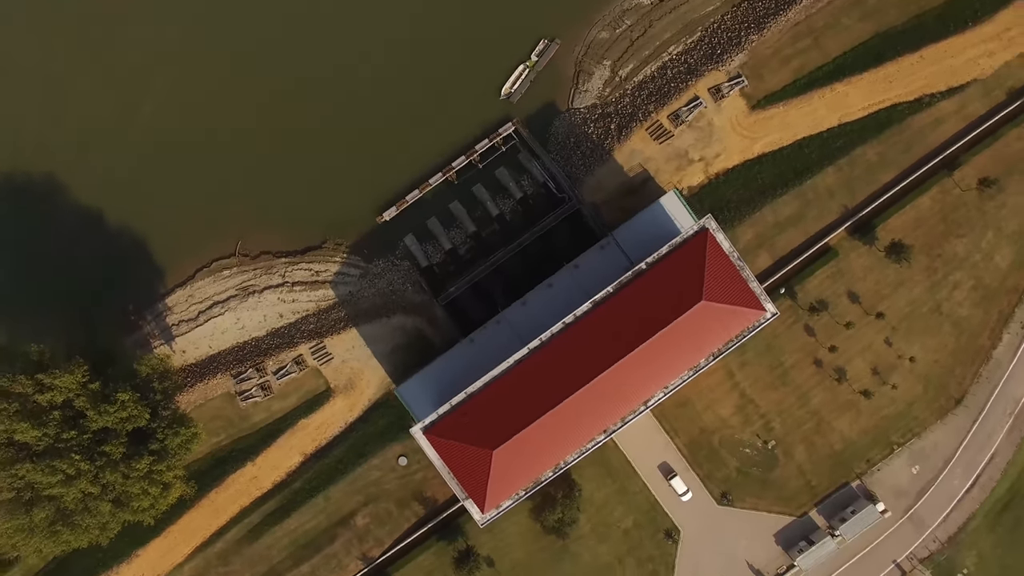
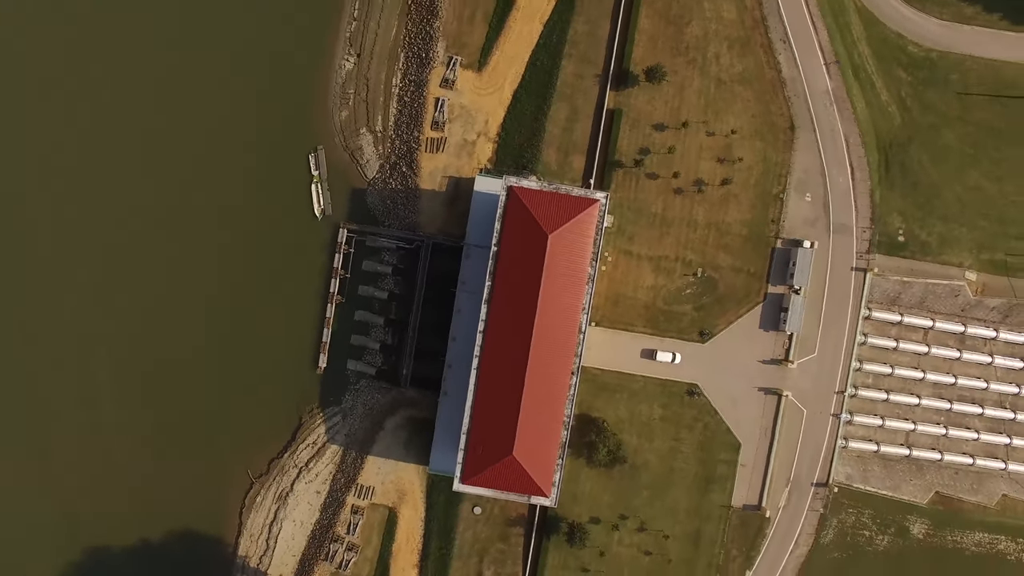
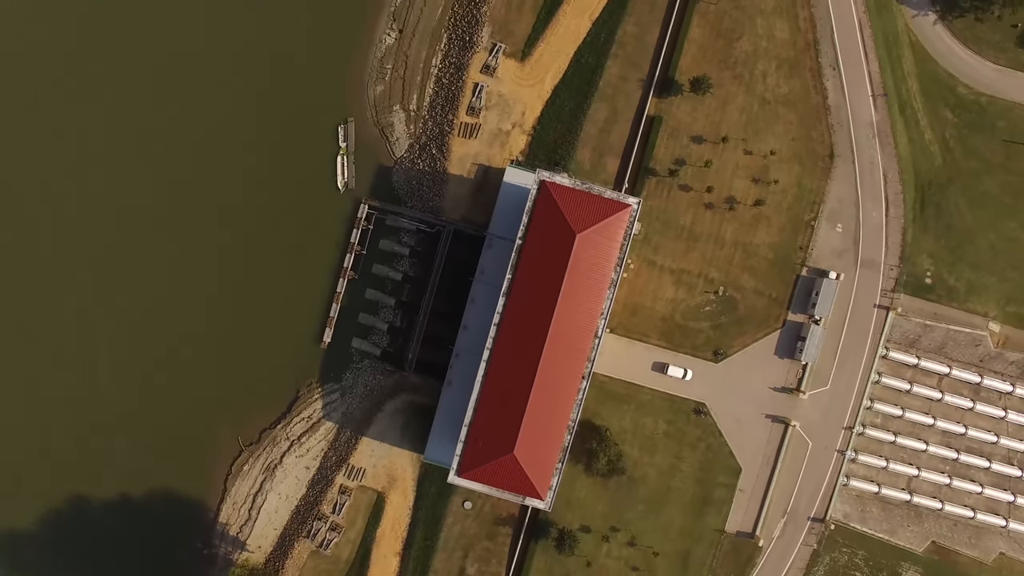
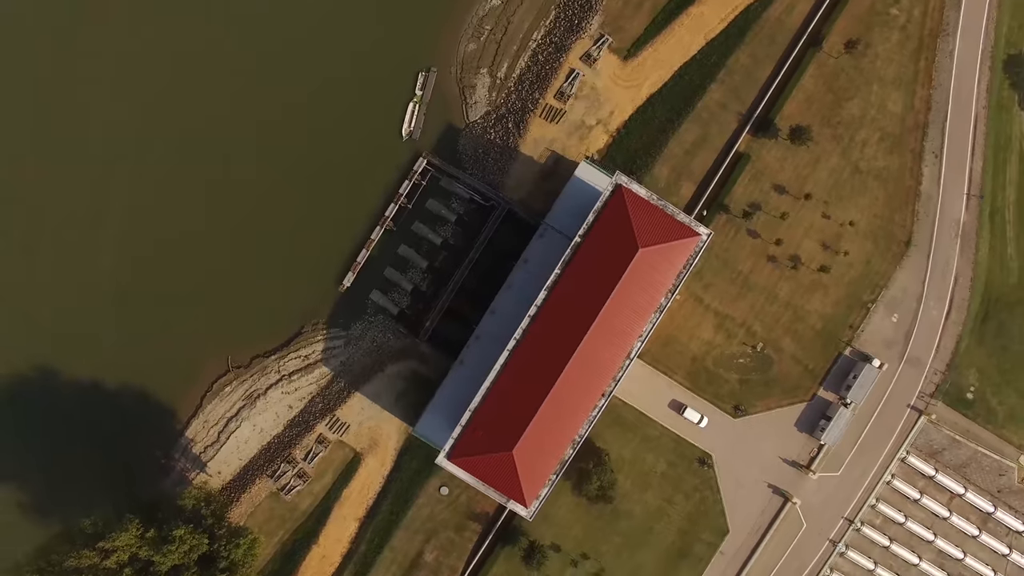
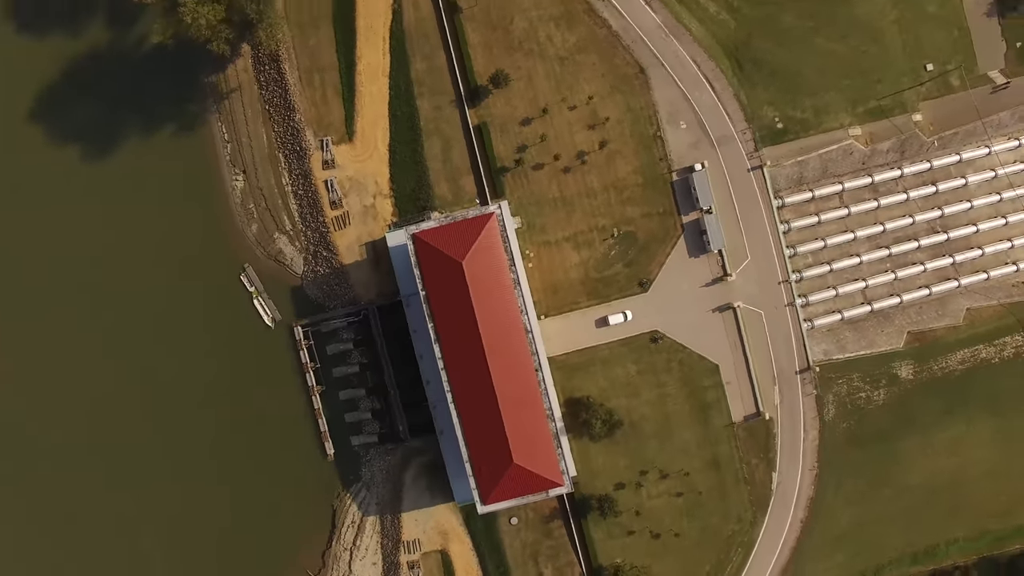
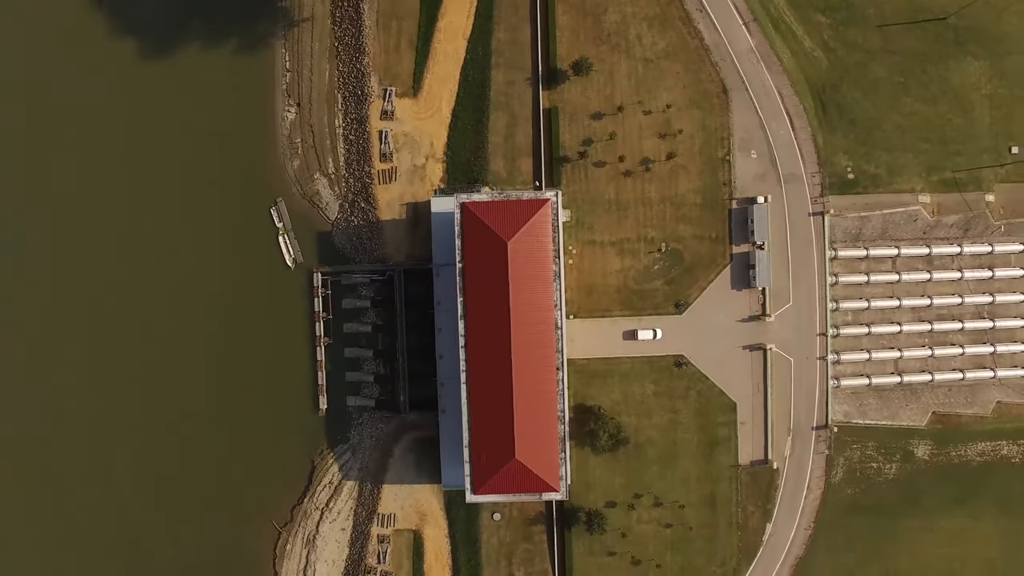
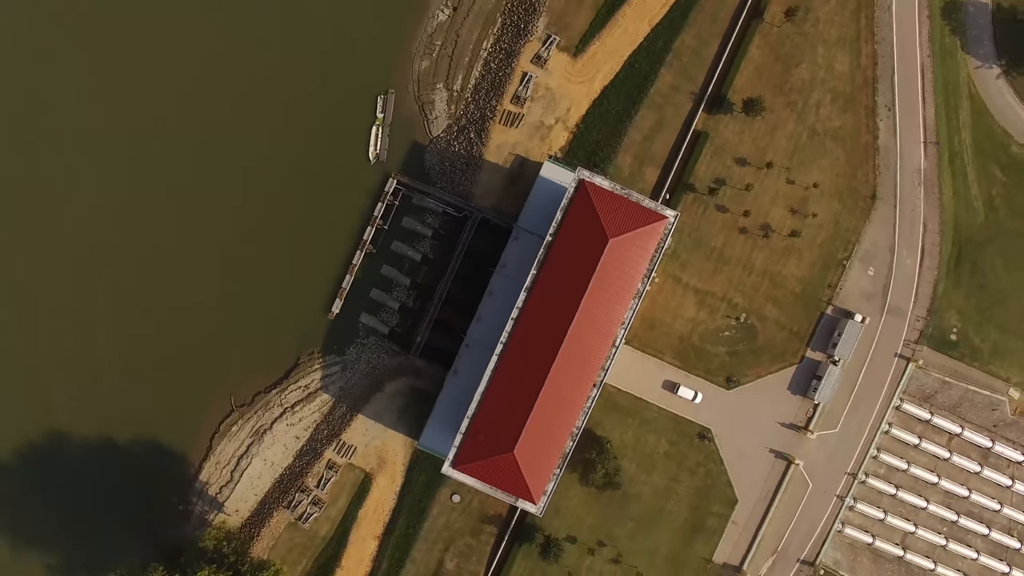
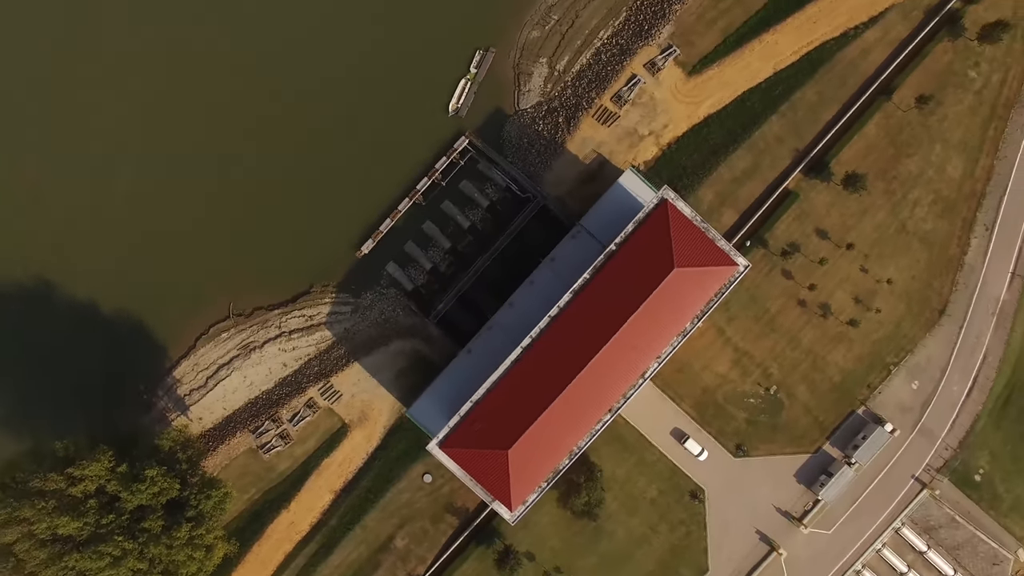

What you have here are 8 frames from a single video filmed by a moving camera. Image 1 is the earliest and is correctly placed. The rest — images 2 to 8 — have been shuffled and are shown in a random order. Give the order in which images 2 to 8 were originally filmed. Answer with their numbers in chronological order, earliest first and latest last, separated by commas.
8, 4, 7, 3, 2, 6, 5
